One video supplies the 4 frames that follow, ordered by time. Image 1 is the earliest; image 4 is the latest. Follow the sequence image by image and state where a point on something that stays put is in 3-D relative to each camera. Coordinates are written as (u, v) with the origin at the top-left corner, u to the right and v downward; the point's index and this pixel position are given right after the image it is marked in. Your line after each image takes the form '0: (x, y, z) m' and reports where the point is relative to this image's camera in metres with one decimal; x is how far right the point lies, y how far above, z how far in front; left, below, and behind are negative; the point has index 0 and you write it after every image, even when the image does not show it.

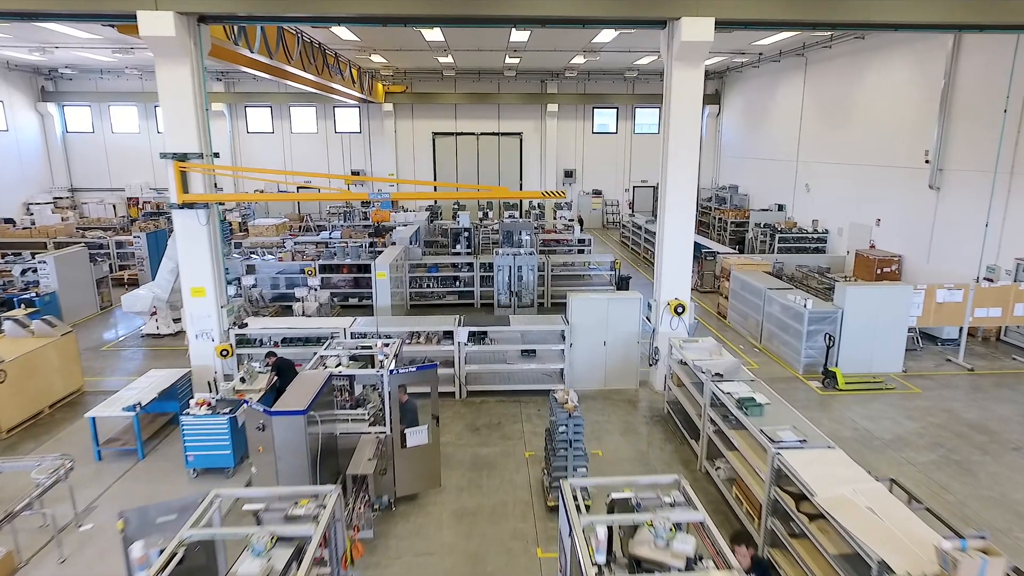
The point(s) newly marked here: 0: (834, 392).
0: (+3.2, -1.0, +7.4) m
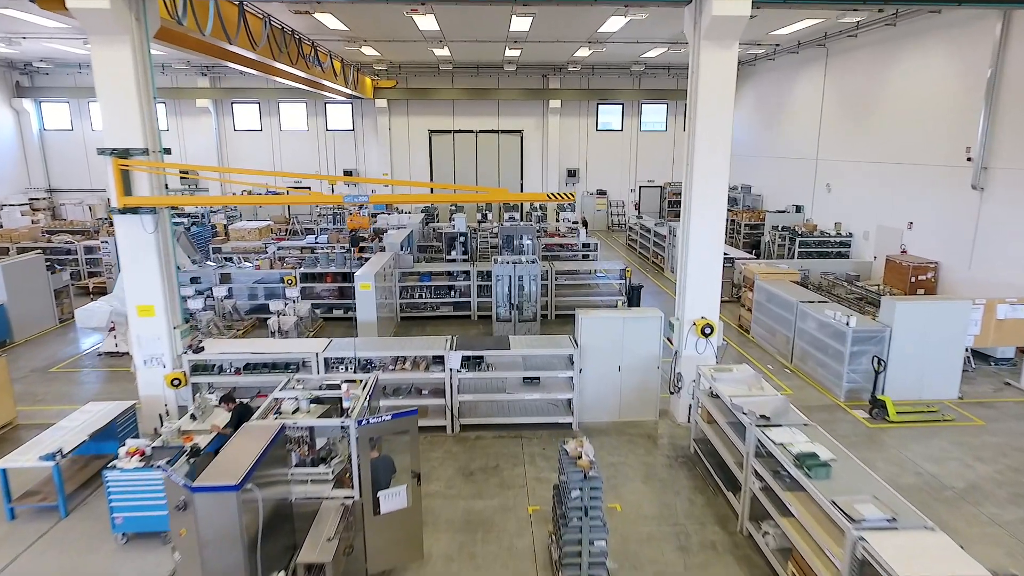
0: (+3.2, -1.2, +6.4) m
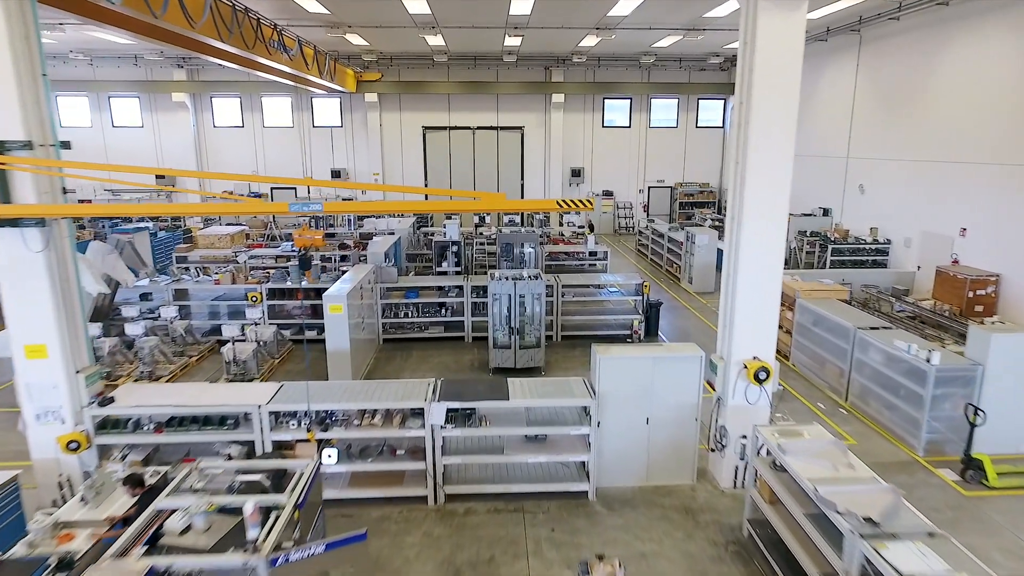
0: (+3.2, -1.4, +5.1) m
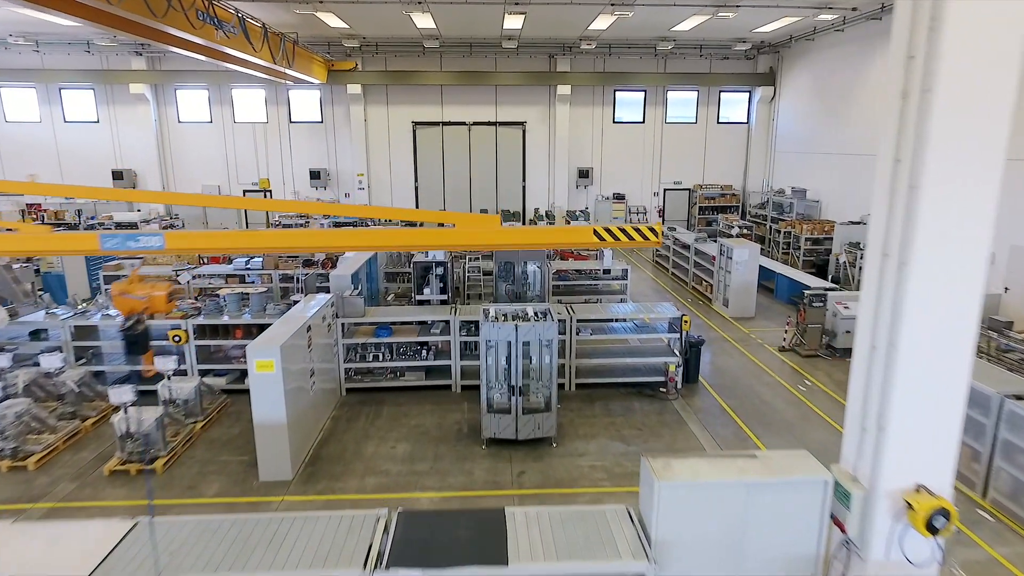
0: (+3.2, -1.7, +3.1) m
